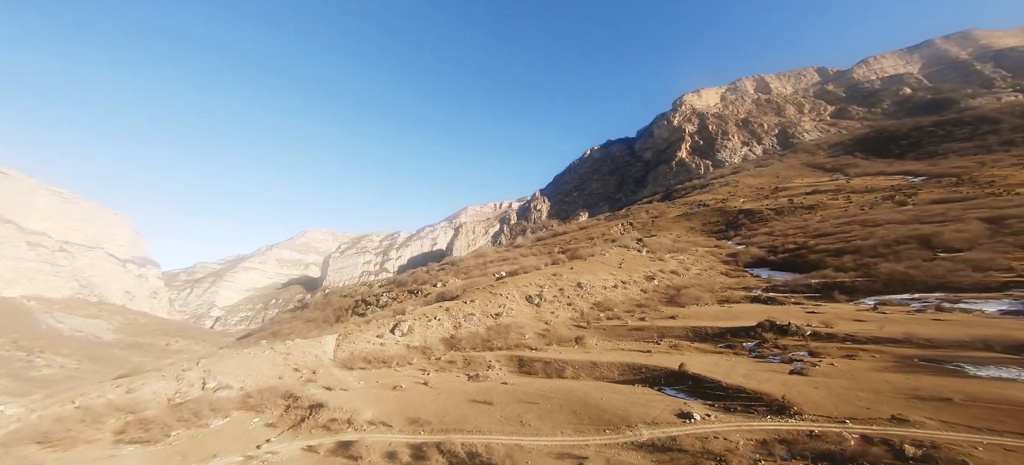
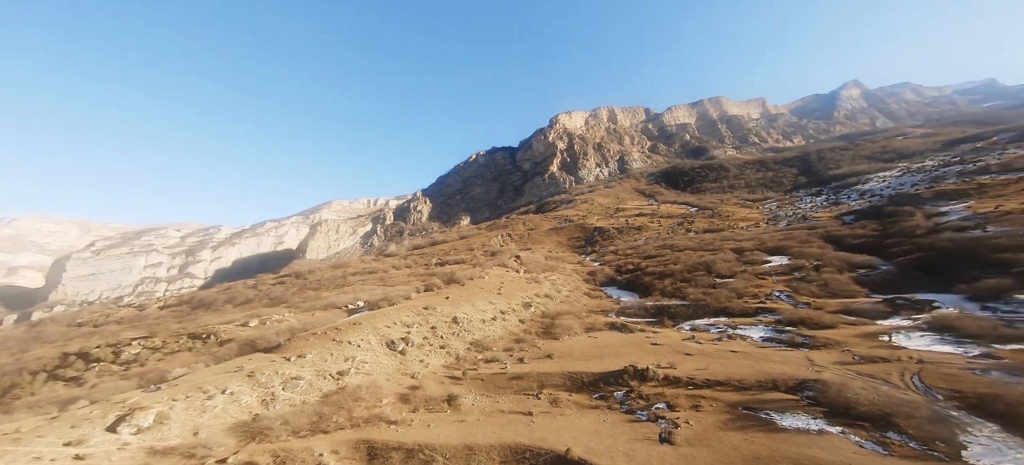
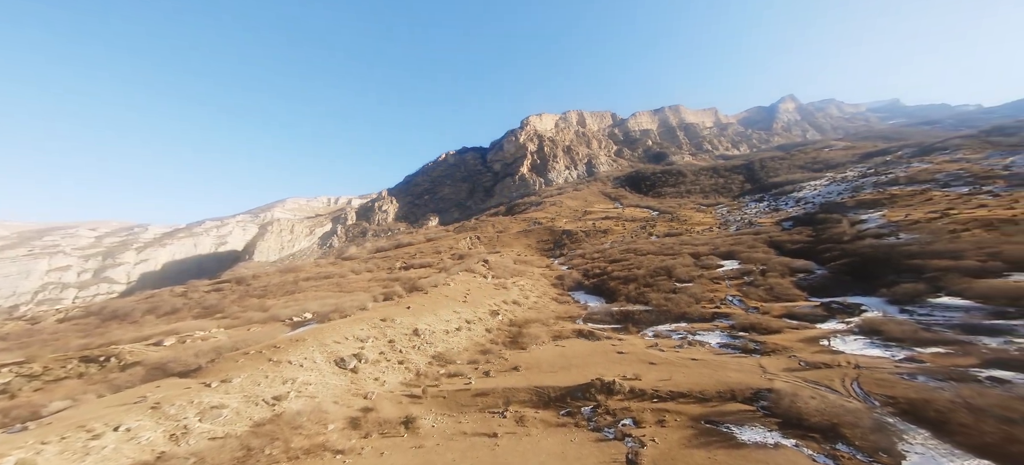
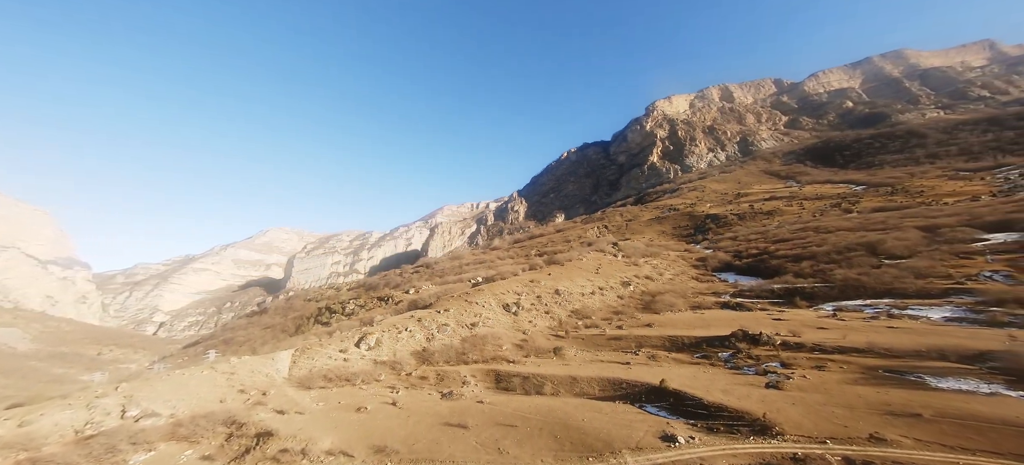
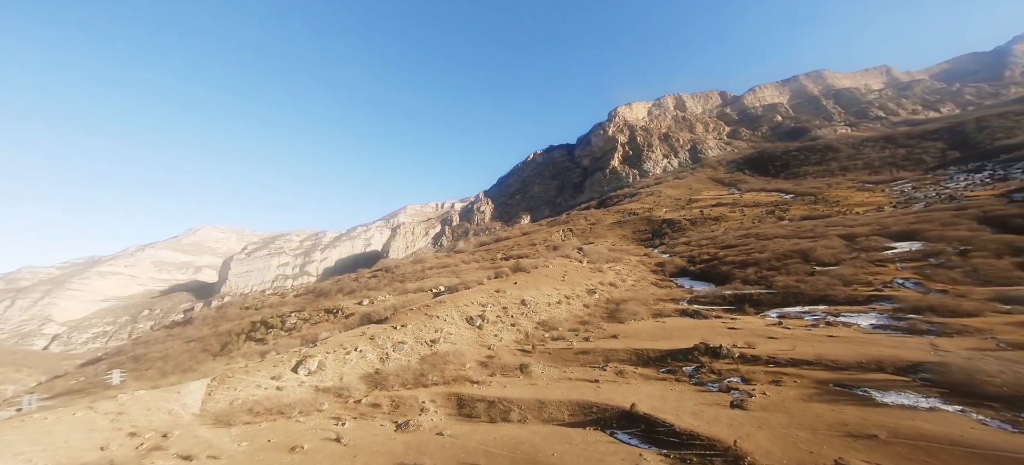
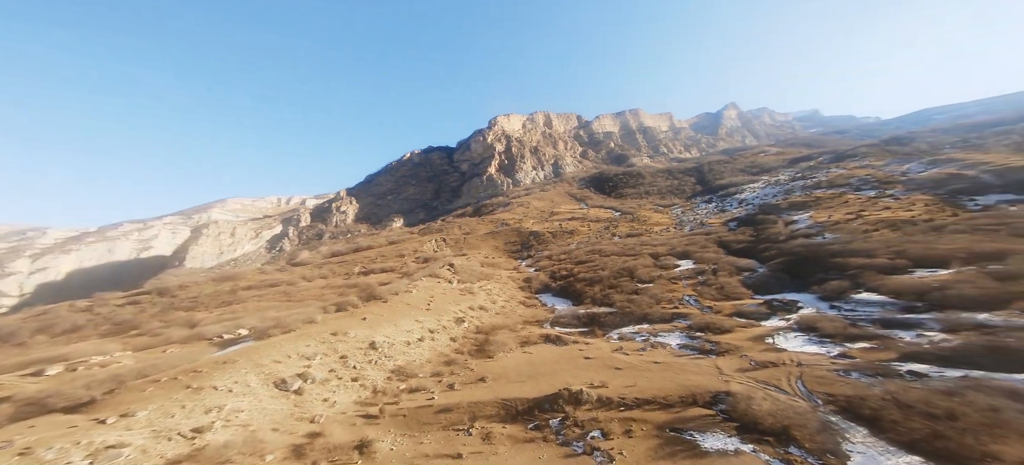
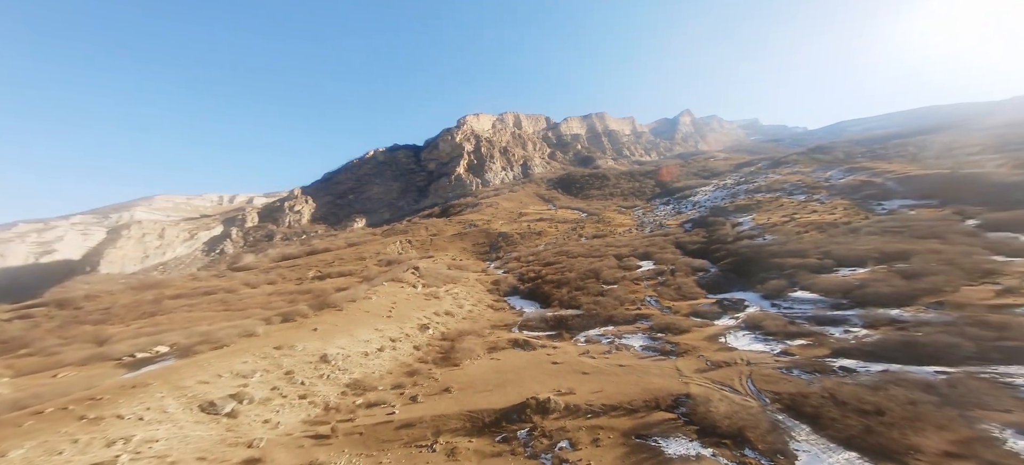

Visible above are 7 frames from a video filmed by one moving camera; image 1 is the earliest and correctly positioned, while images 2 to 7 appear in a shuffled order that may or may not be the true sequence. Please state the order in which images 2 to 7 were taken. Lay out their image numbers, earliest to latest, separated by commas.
4, 5, 2, 3, 6, 7
